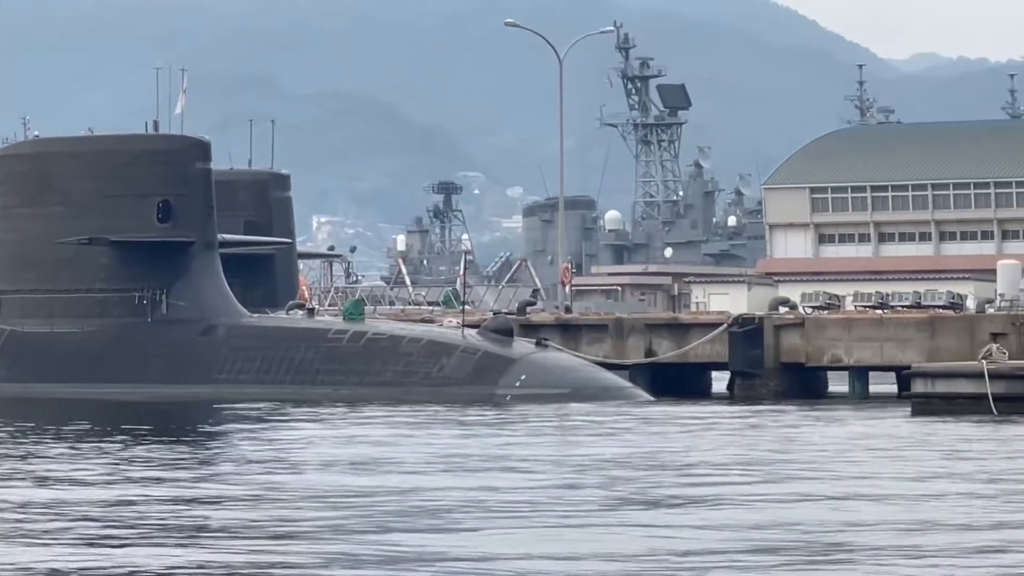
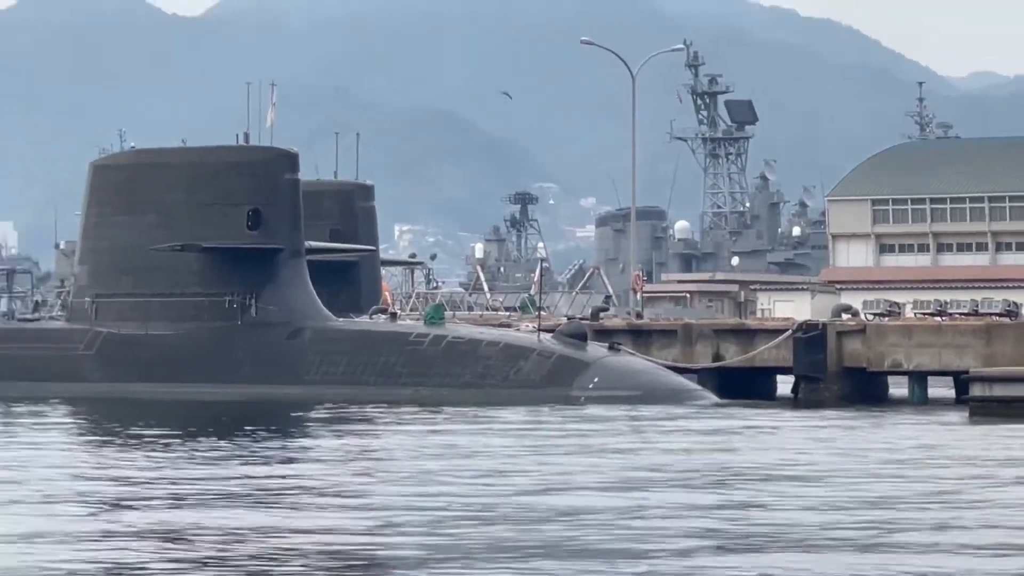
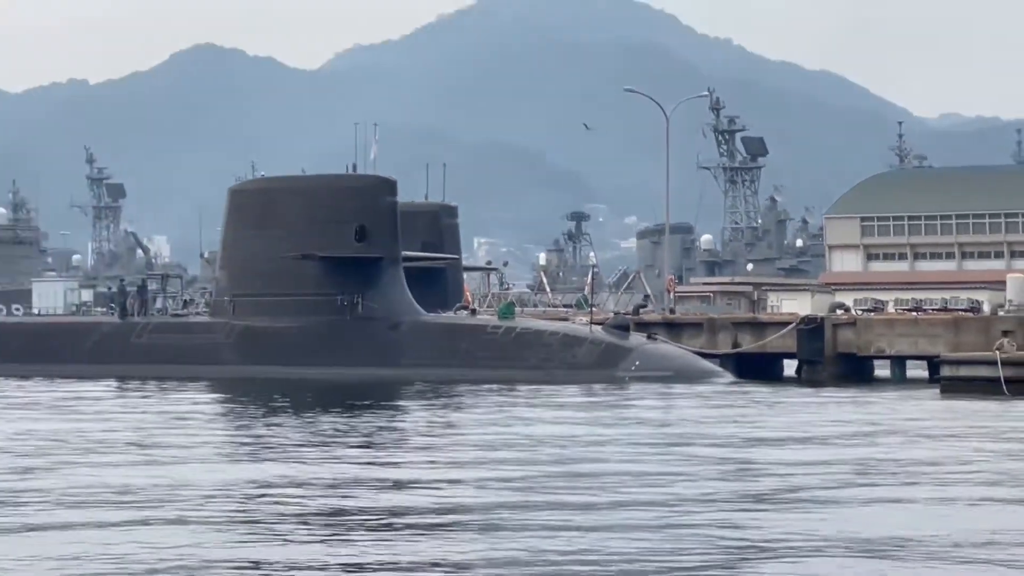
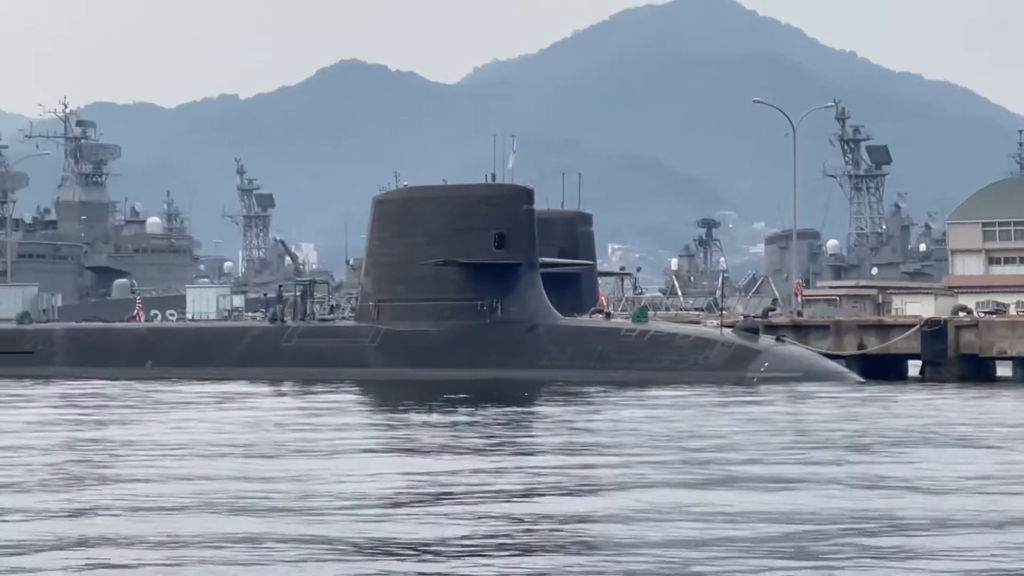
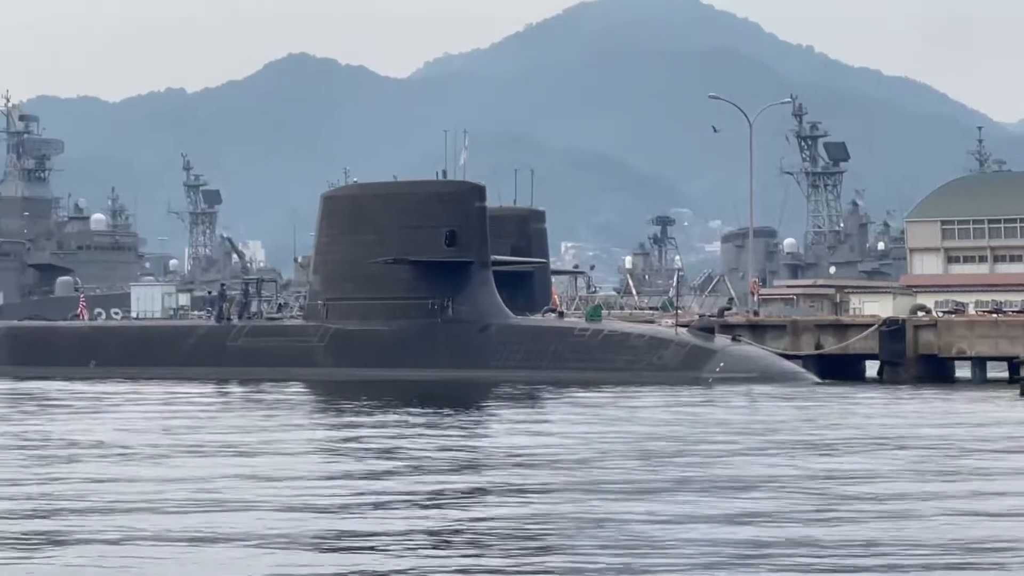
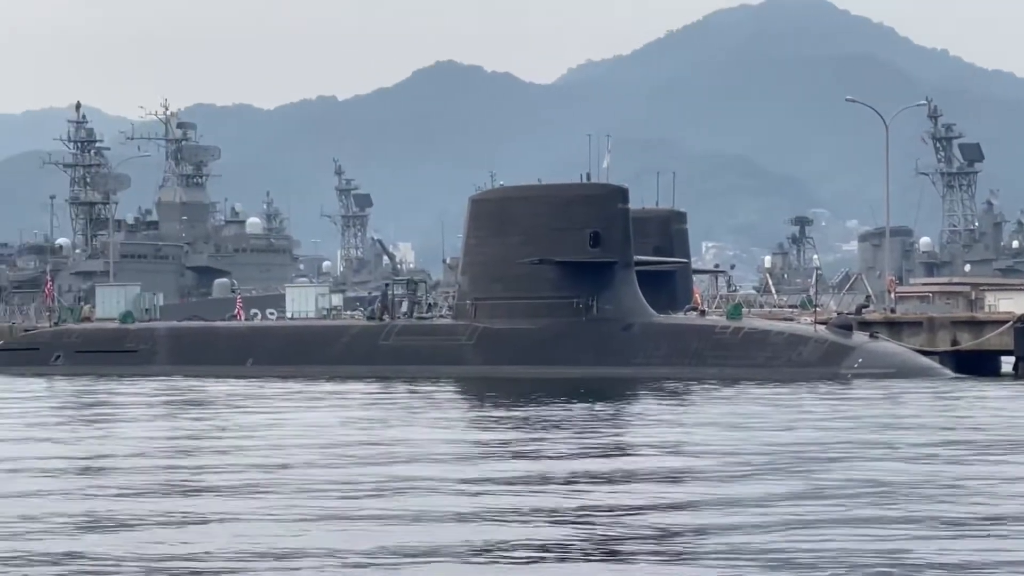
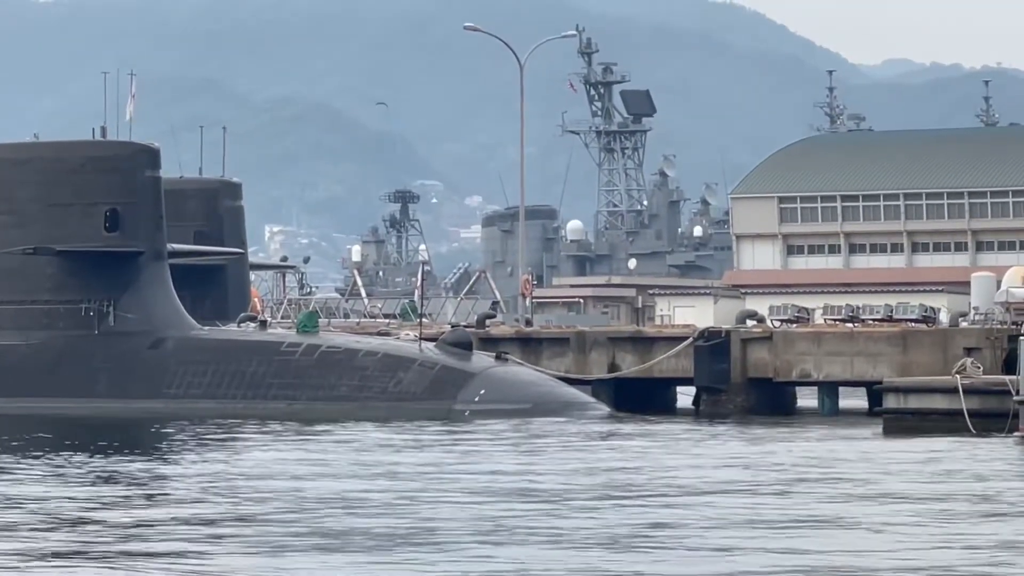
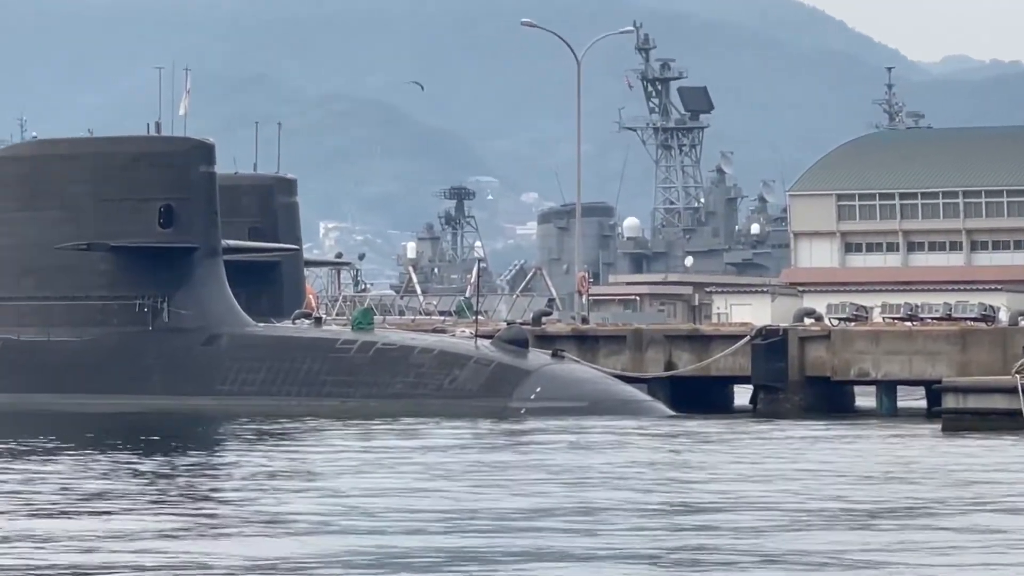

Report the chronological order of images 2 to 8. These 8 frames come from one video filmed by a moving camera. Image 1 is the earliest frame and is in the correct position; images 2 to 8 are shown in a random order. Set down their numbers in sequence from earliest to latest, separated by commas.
7, 8, 2, 3, 5, 4, 6
